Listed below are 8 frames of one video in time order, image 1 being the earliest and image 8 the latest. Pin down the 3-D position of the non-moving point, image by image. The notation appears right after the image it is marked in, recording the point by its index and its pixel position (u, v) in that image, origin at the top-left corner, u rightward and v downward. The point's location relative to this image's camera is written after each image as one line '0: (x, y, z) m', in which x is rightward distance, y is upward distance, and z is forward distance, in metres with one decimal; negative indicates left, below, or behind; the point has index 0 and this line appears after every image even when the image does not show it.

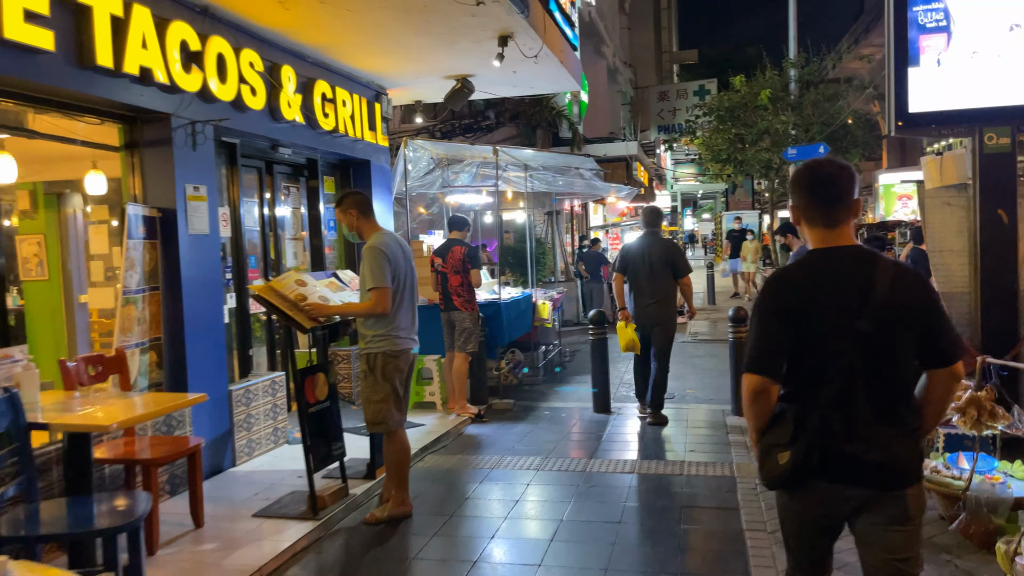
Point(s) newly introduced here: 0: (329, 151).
0: (-1.6, +1.2, +7.1) m
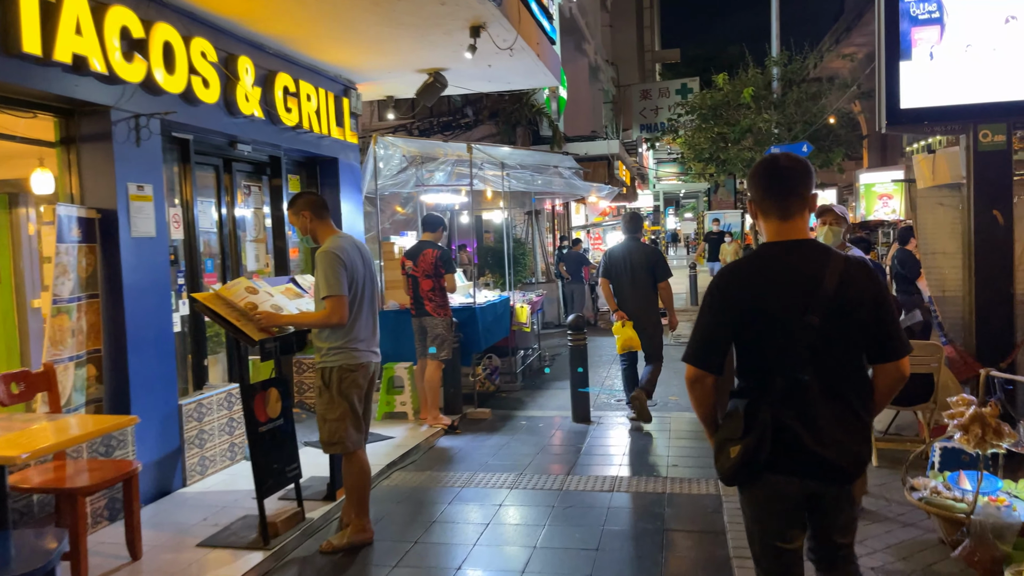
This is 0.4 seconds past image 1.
0: (-1.8, +1.2, +6.7) m
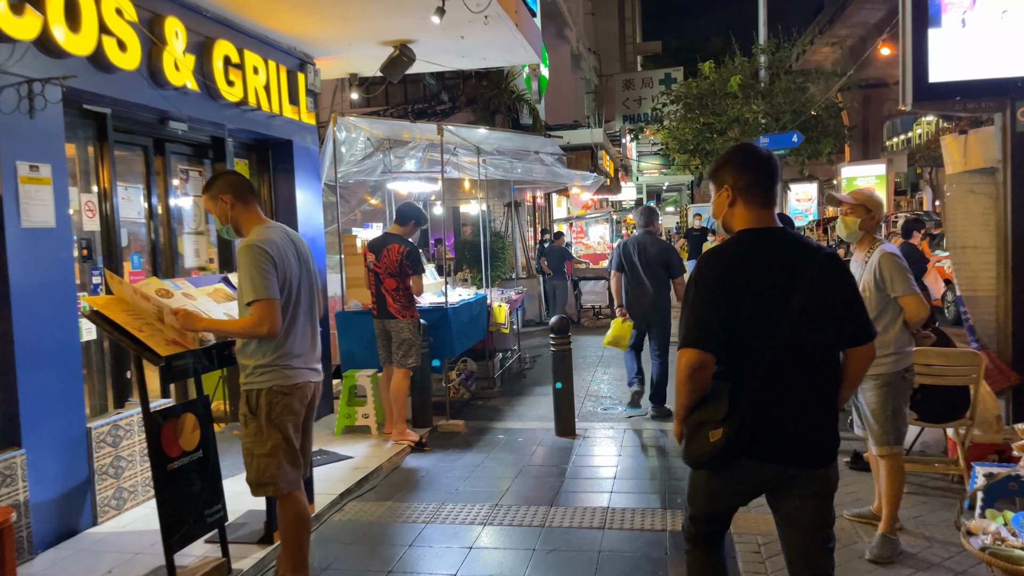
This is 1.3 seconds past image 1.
0: (-2.0, +1.2, +5.9) m
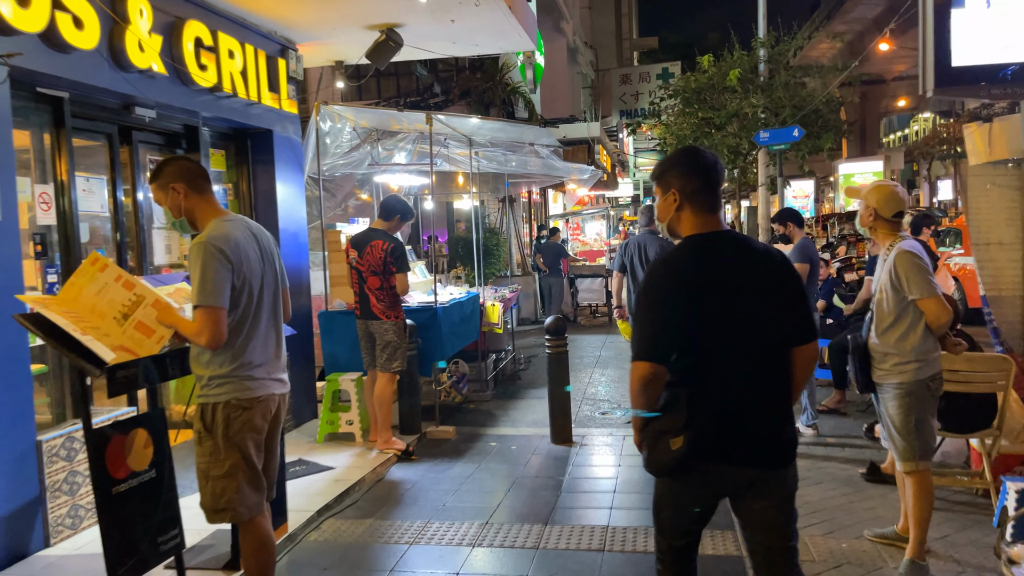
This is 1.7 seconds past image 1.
0: (-2.1, +1.2, +5.5) m
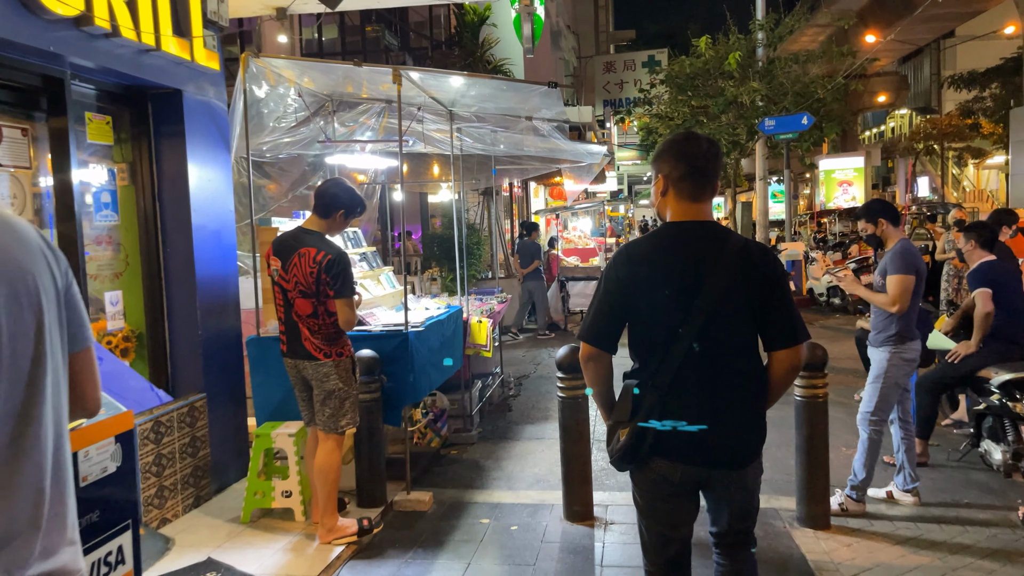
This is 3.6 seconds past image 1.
0: (-2.0, +1.1, +3.9) m
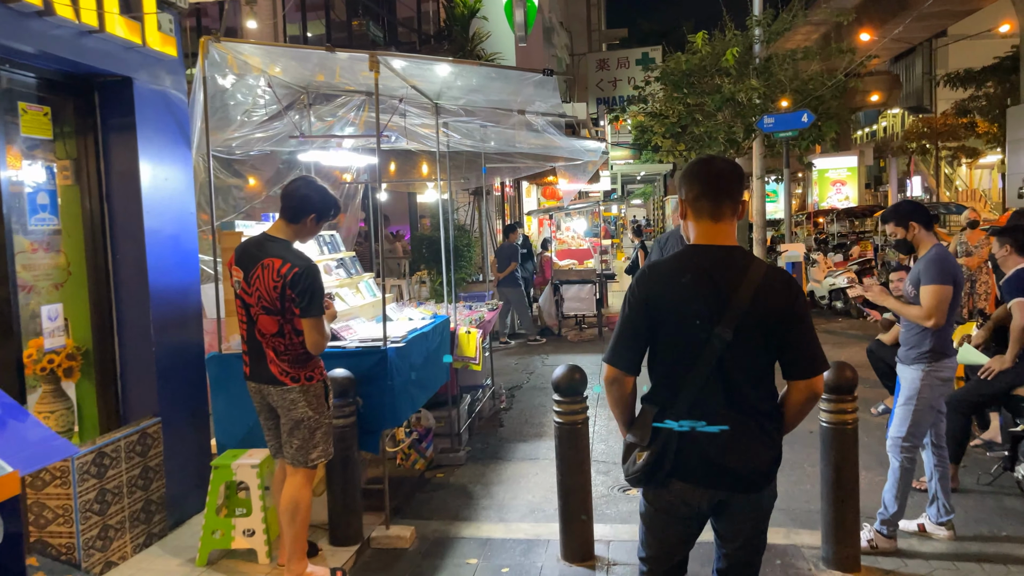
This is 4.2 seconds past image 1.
0: (-2.1, +1.0, +3.4) m
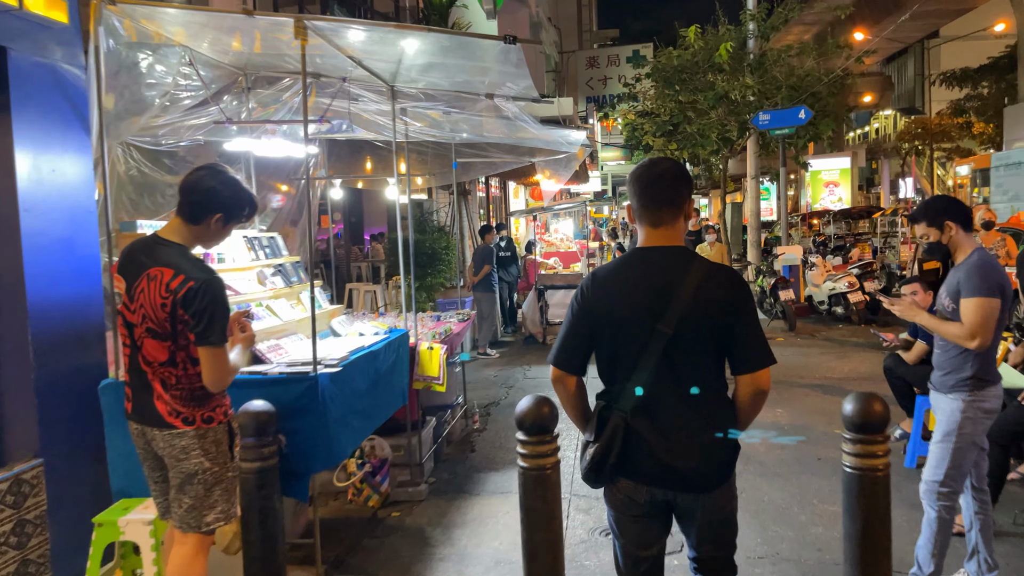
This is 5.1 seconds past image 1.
0: (-2.3, +1.0, +2.7) m
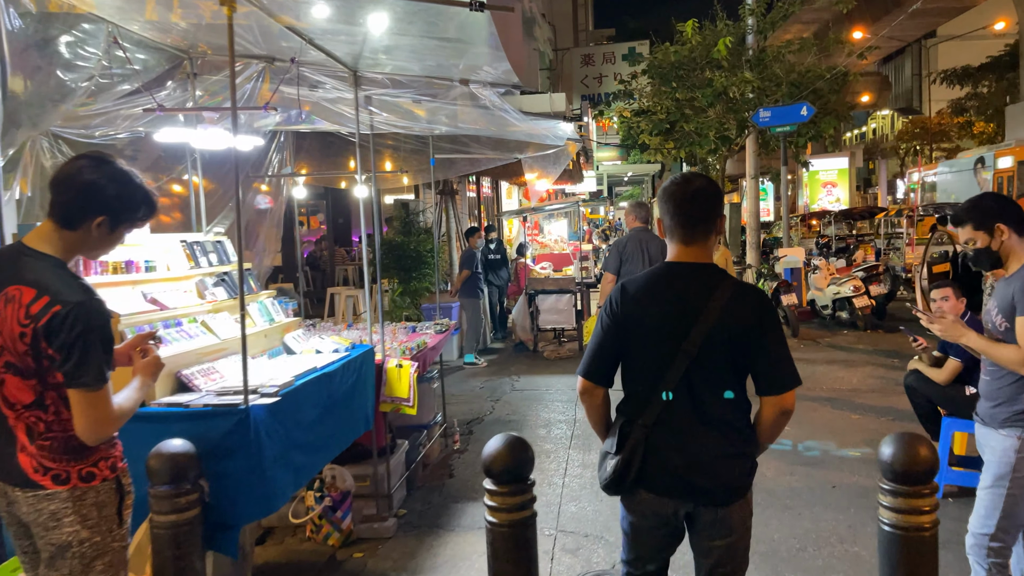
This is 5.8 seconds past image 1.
0: (-2.4, +0.9, +2.1) m
